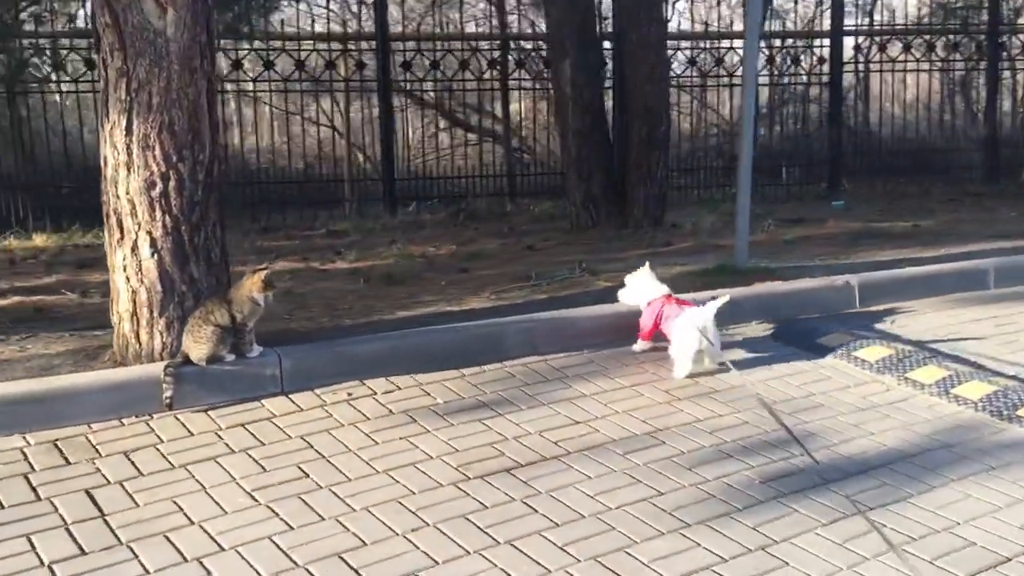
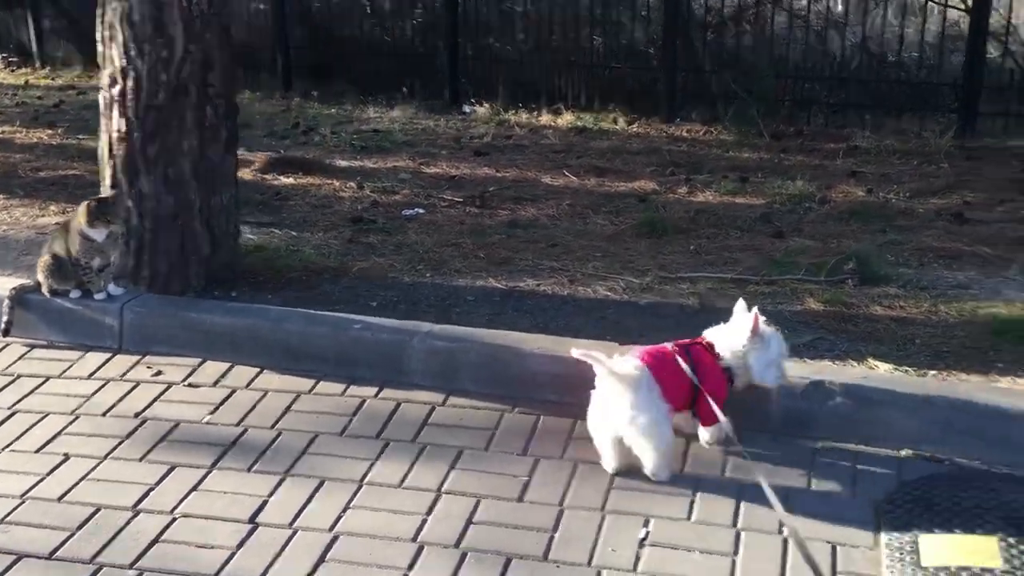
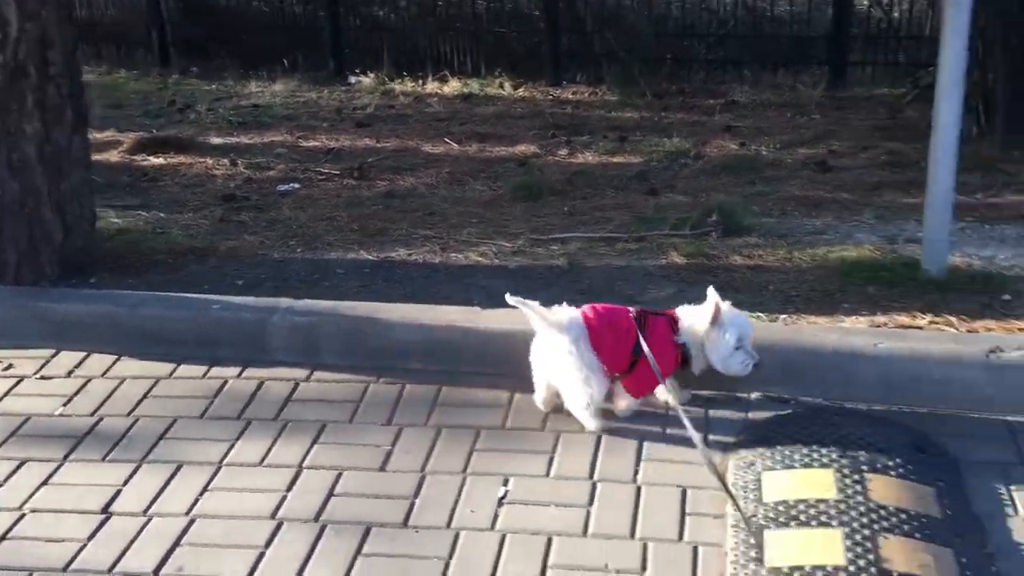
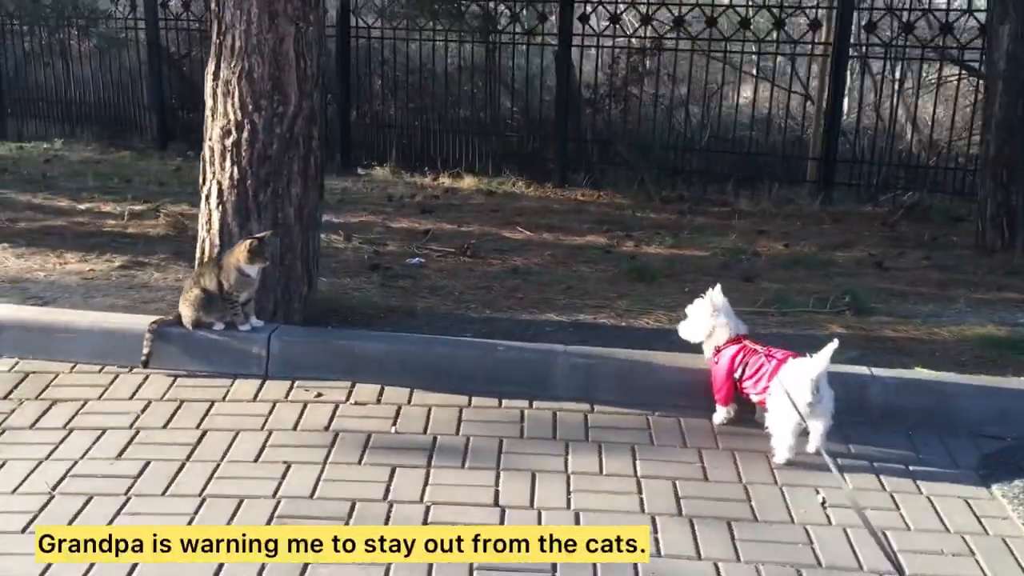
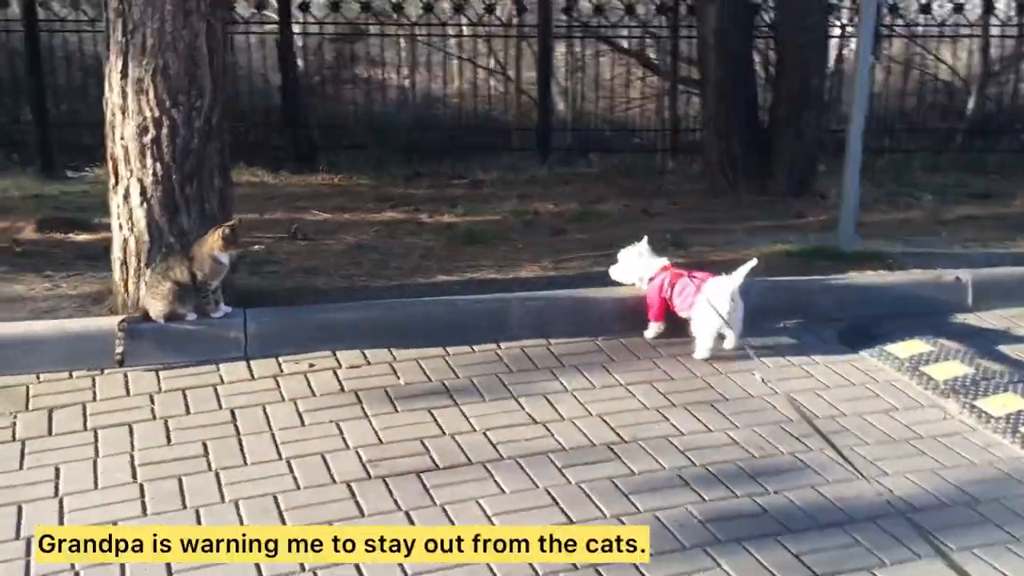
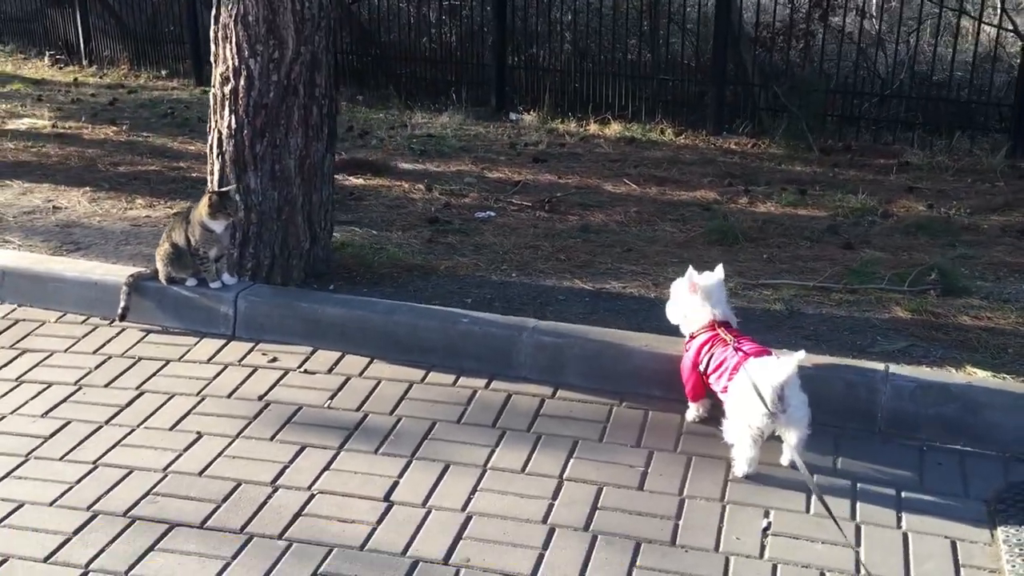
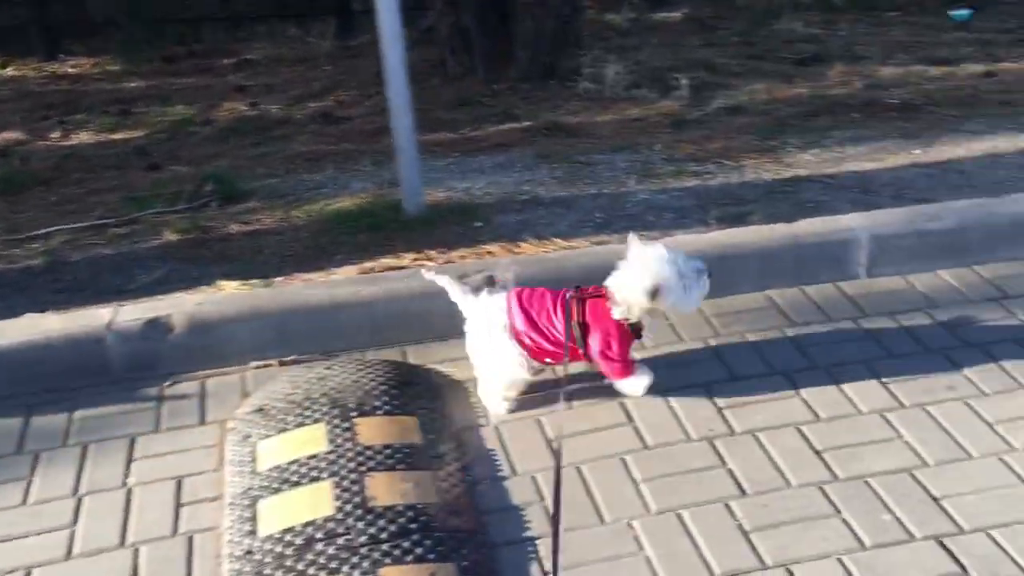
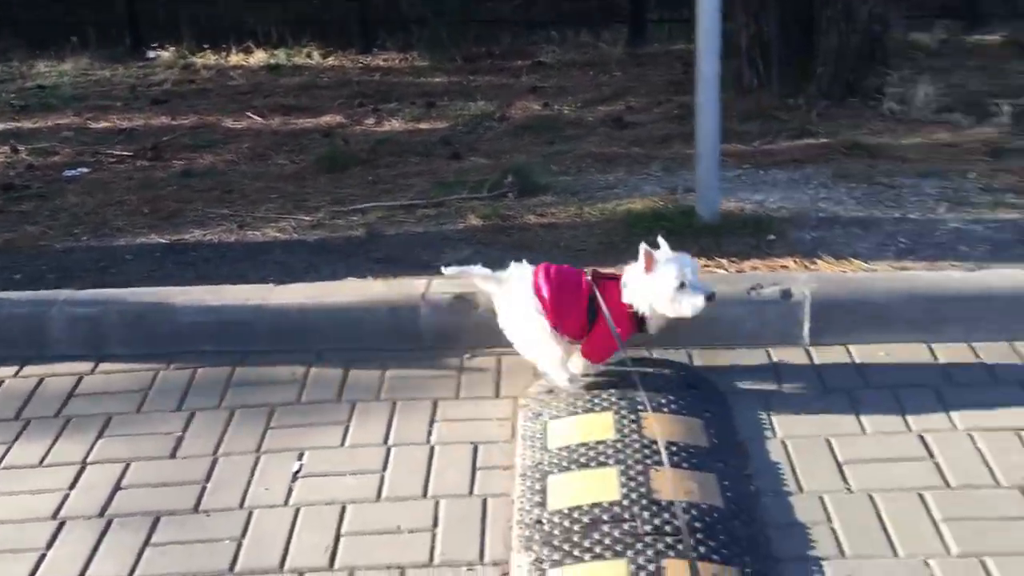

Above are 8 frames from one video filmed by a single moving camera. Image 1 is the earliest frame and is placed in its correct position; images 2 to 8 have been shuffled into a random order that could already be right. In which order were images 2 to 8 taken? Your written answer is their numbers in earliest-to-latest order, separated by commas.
5, 4, 6, 2, 3, 8, 7
